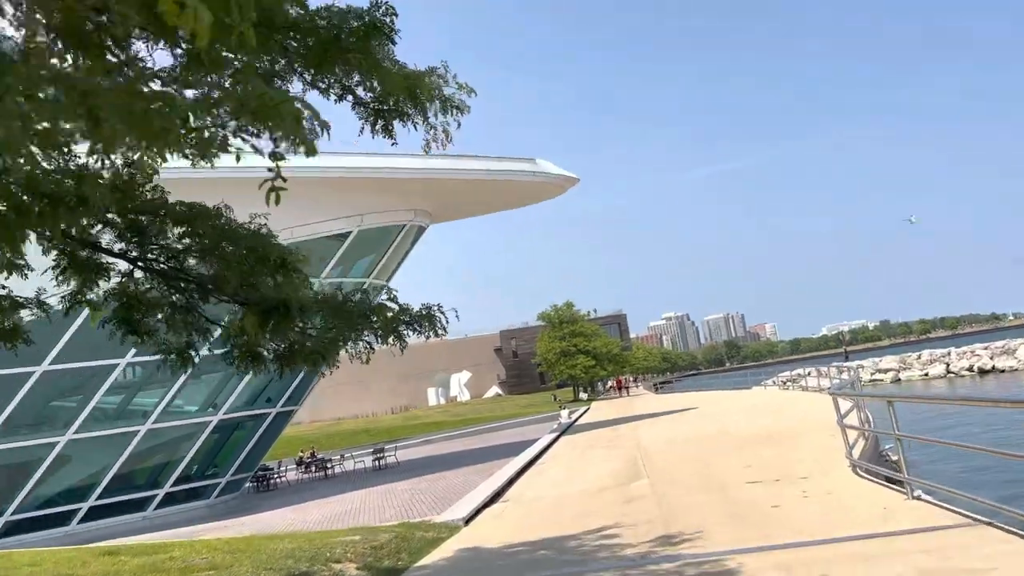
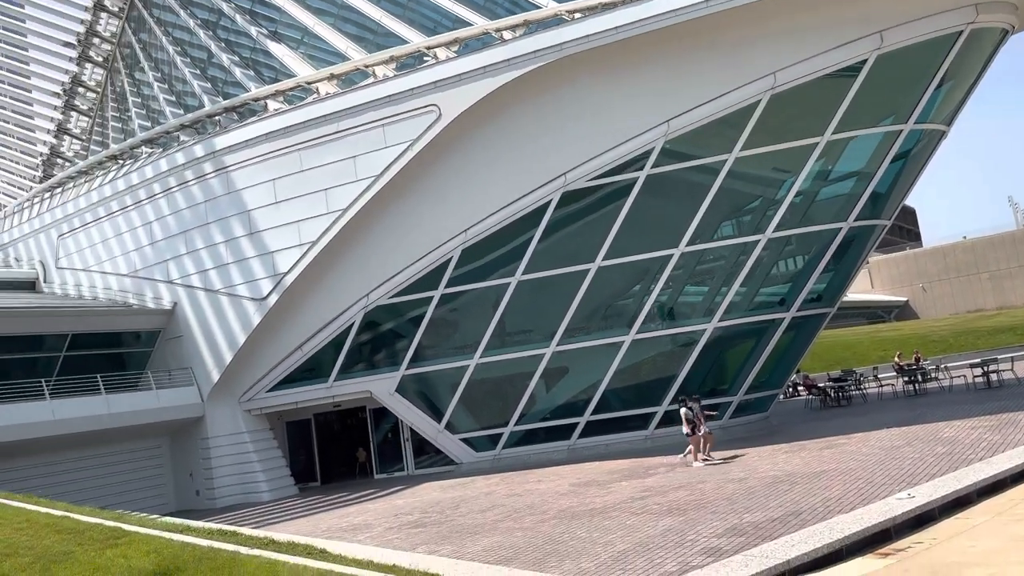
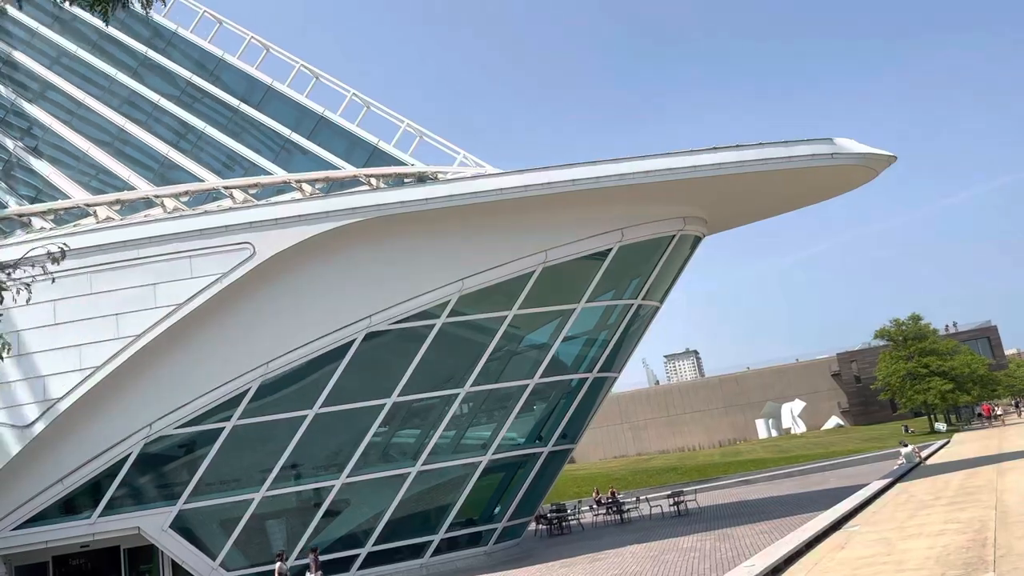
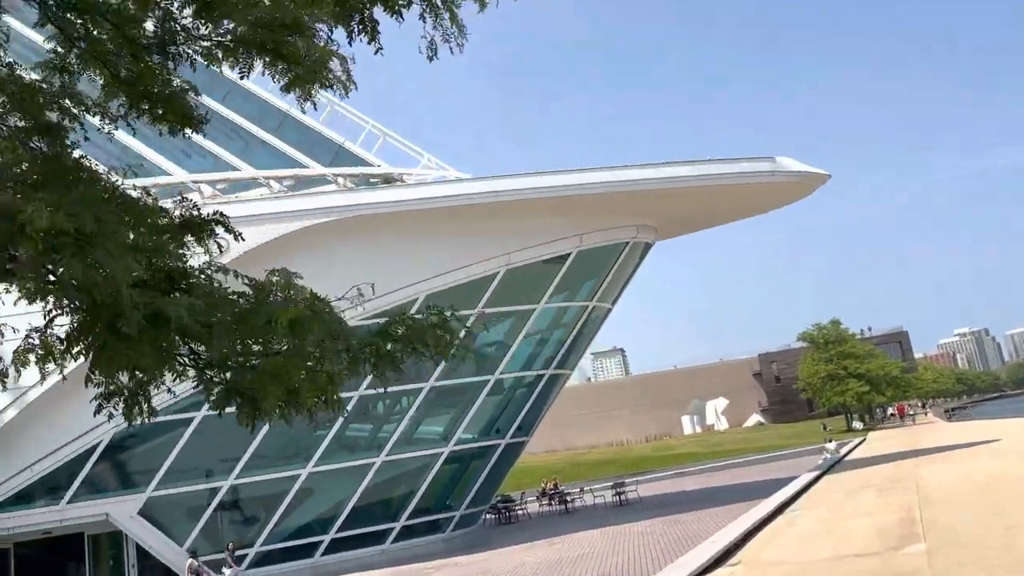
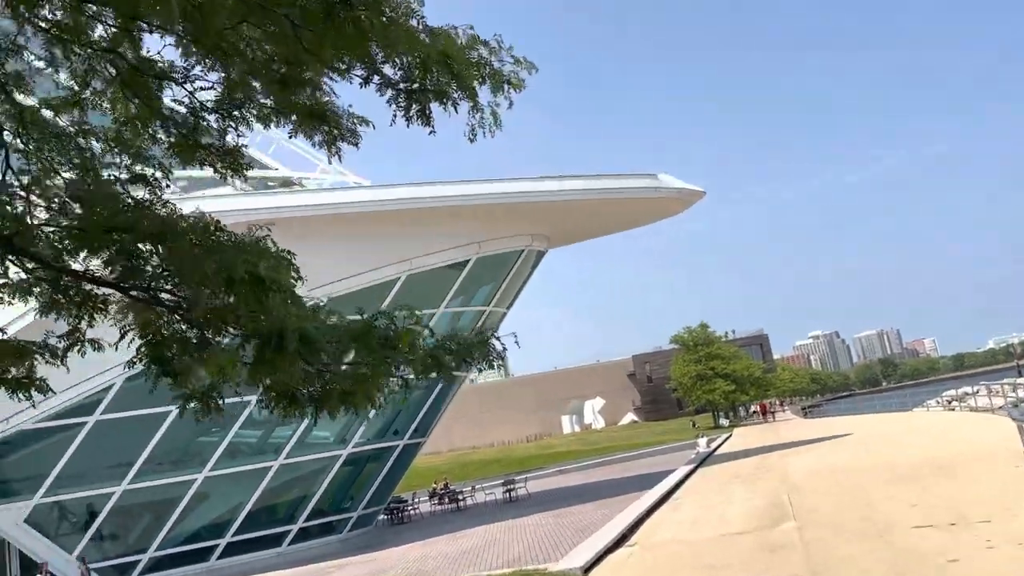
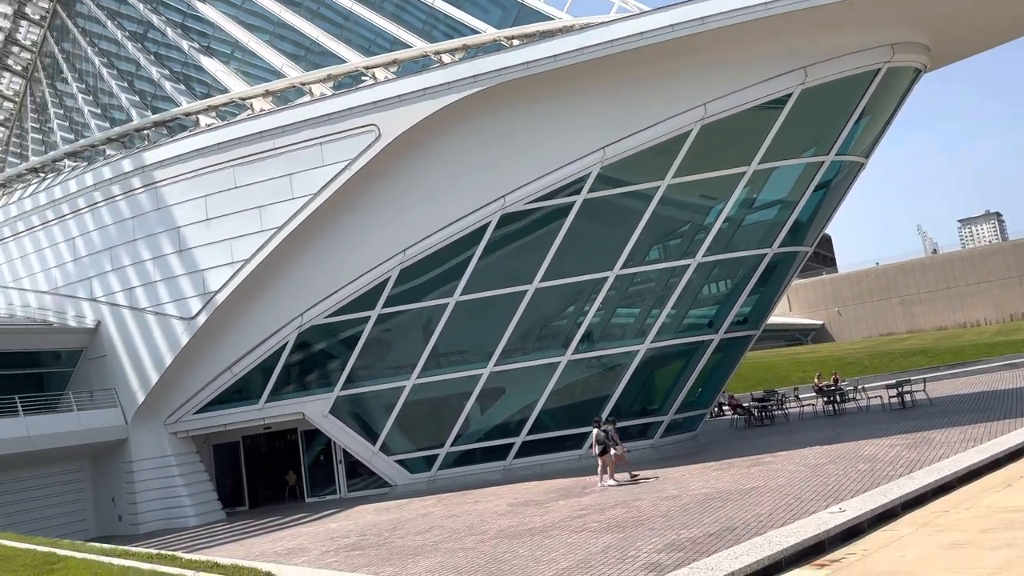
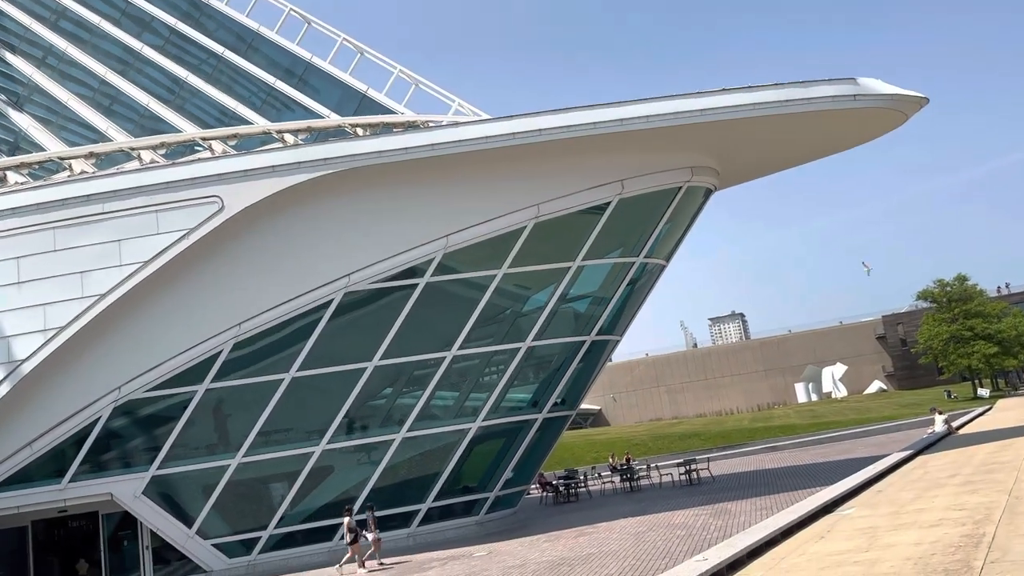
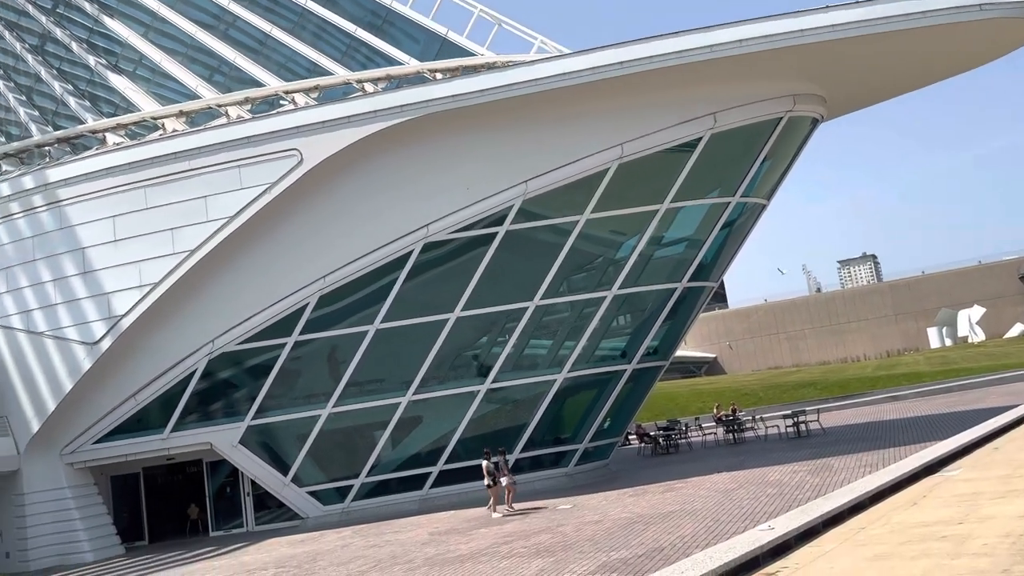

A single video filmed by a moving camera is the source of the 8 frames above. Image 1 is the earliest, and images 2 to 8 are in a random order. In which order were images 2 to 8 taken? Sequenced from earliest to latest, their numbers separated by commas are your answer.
5, 4, 3, 7, 8, 6, 2
